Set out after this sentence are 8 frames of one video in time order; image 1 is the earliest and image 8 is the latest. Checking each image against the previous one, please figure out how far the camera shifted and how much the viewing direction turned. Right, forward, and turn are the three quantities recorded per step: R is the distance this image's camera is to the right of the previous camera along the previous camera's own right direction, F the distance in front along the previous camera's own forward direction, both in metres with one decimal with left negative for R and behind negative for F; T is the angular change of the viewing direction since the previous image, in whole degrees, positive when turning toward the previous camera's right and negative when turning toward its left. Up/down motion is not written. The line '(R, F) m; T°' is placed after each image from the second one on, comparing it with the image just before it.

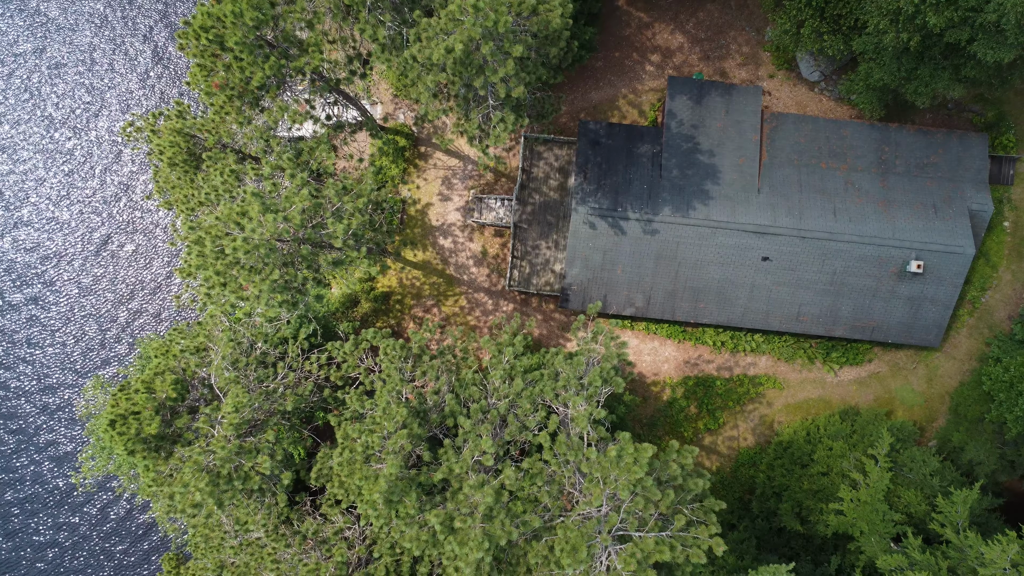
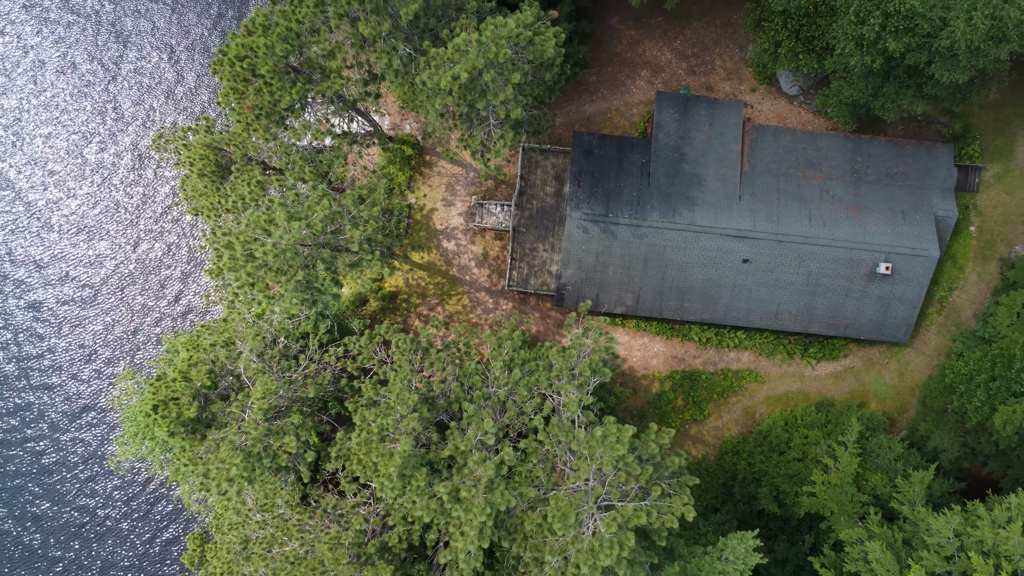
(0.0, -1.5) m; 0°
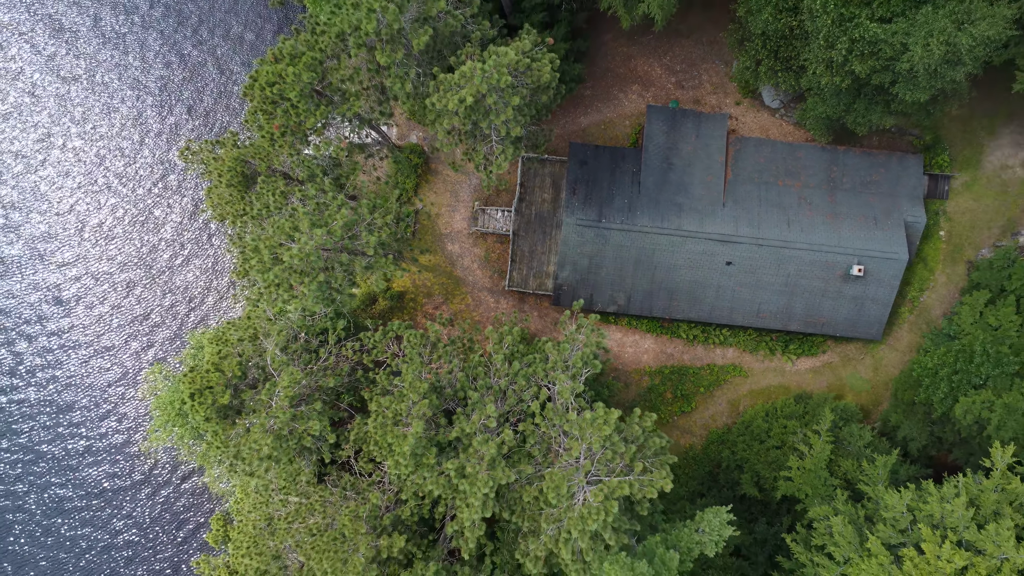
(0.0, -1.5) m; 0°
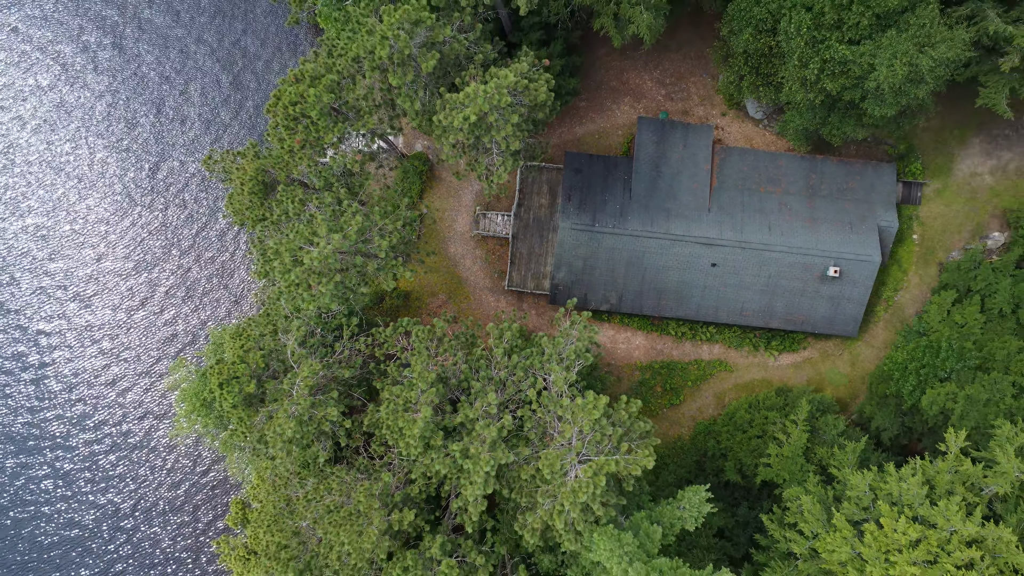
(0.0, -1.5) m; 0°
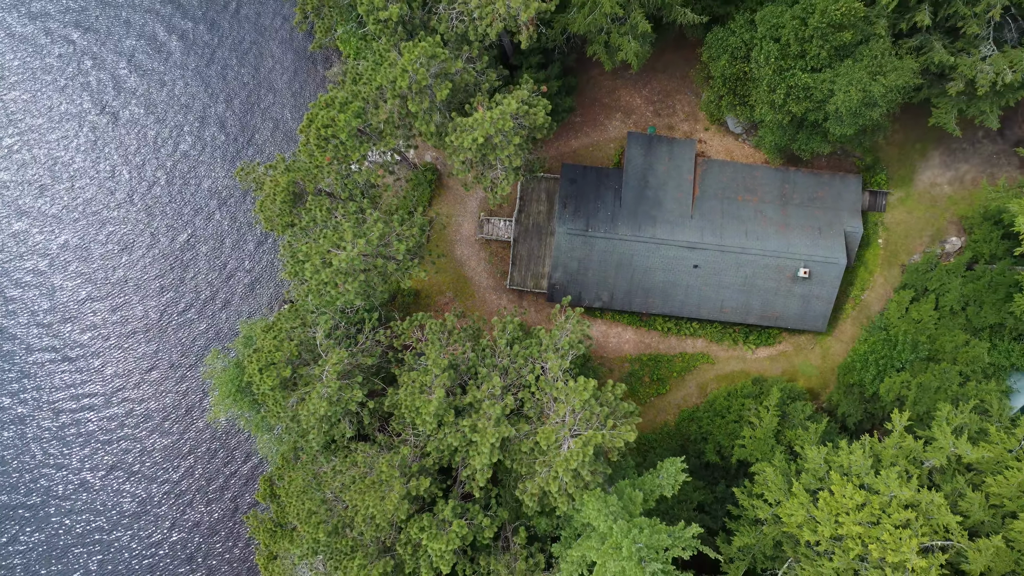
(-0.1, -2.5) m; 0°
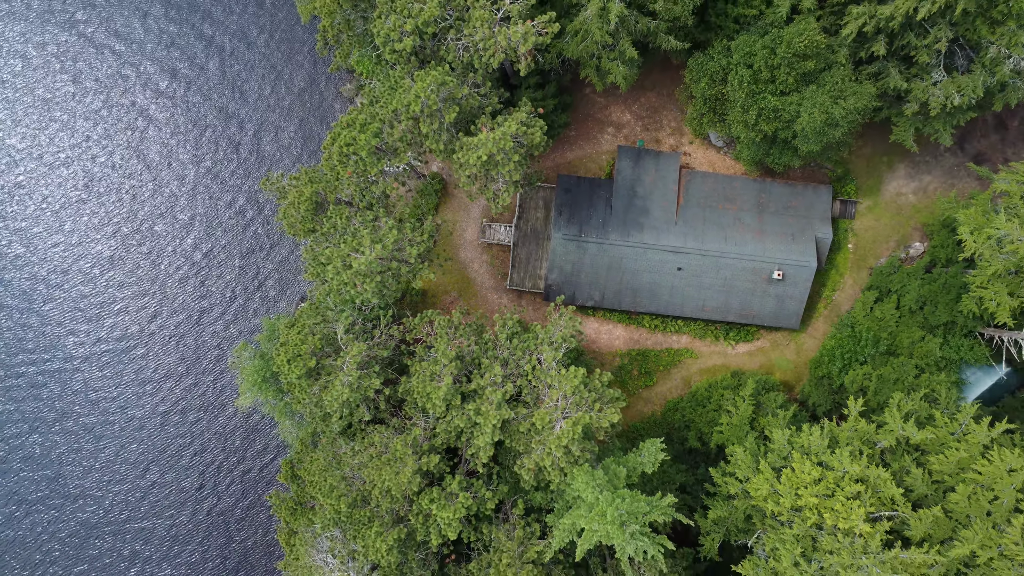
(0.0, -2.4) m; 0°
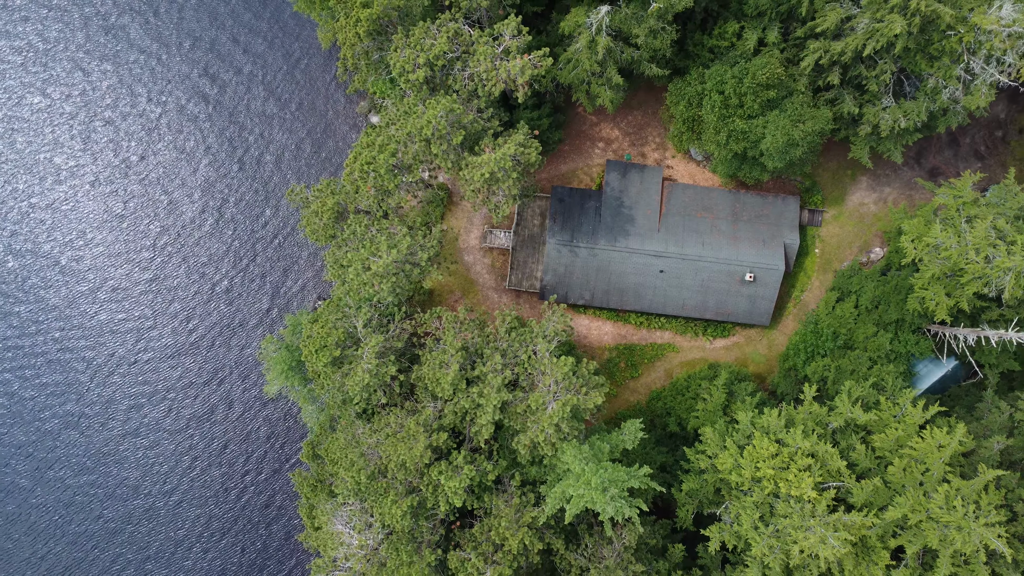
(0.0, -3.1) m; 0°
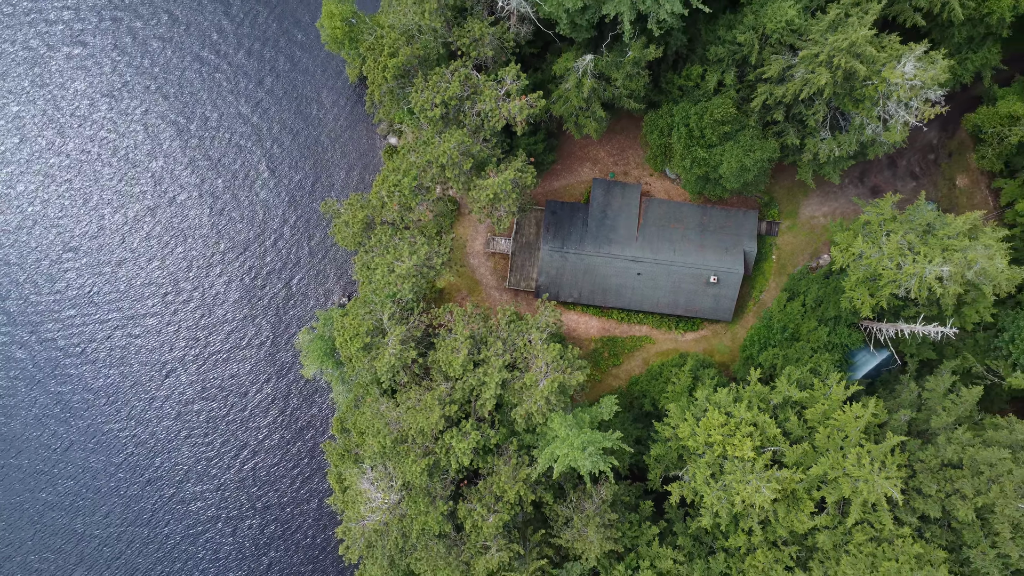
(0.0, -5.3) m; 0°
